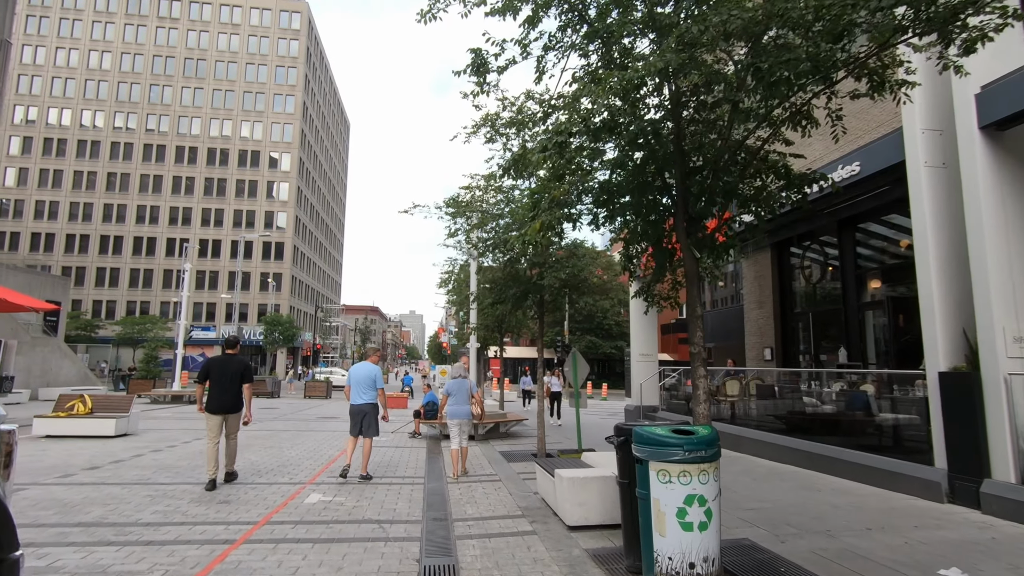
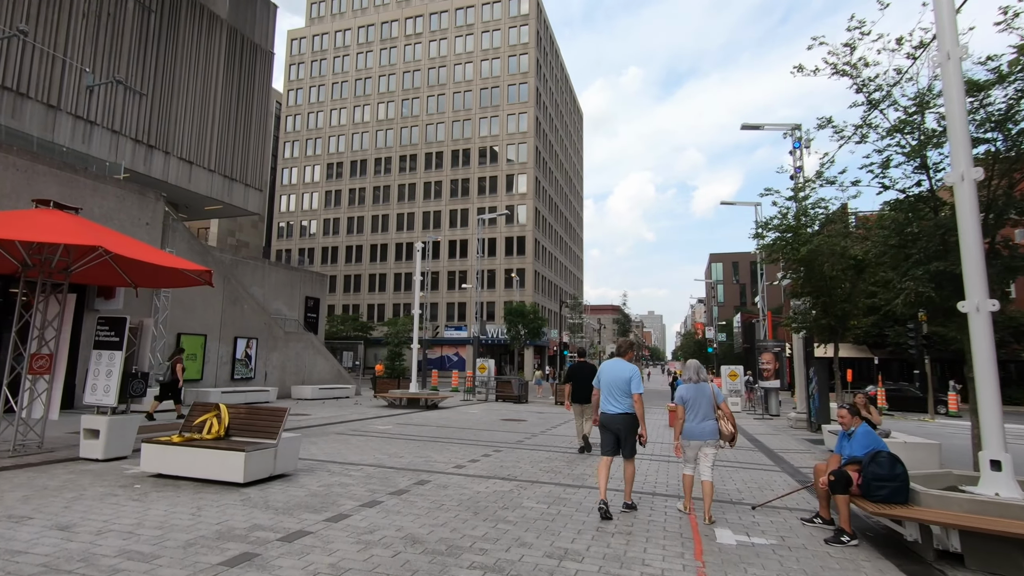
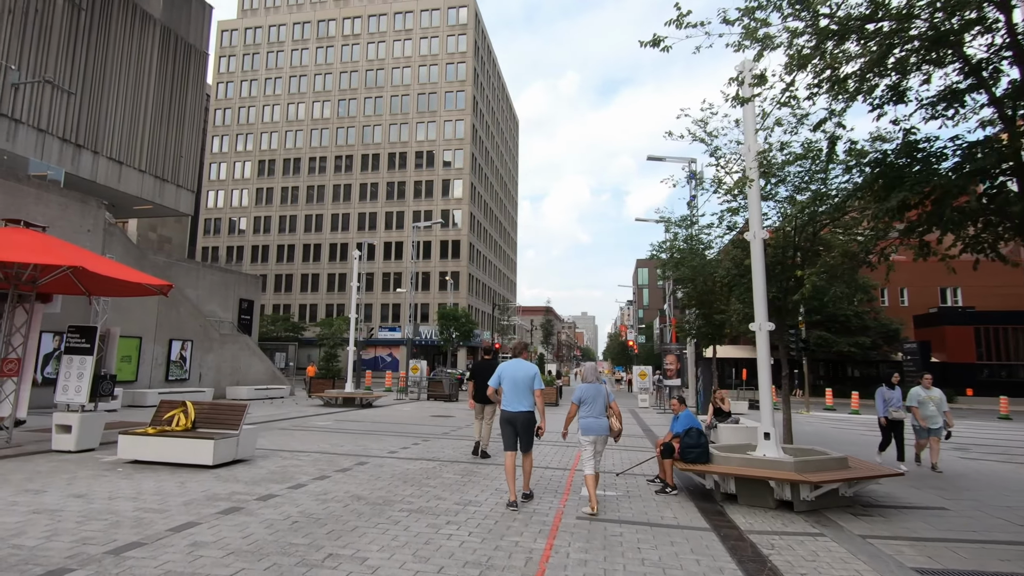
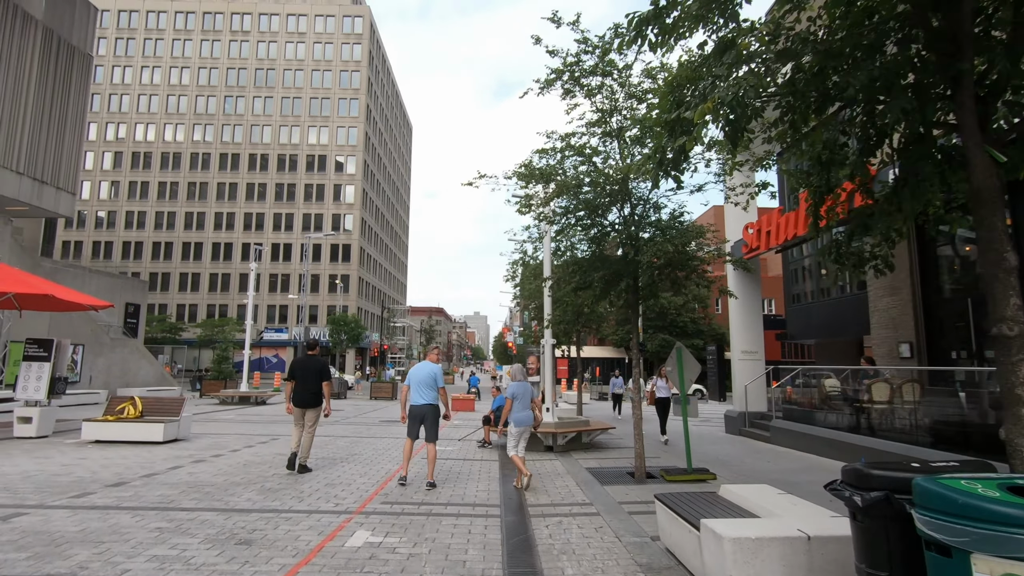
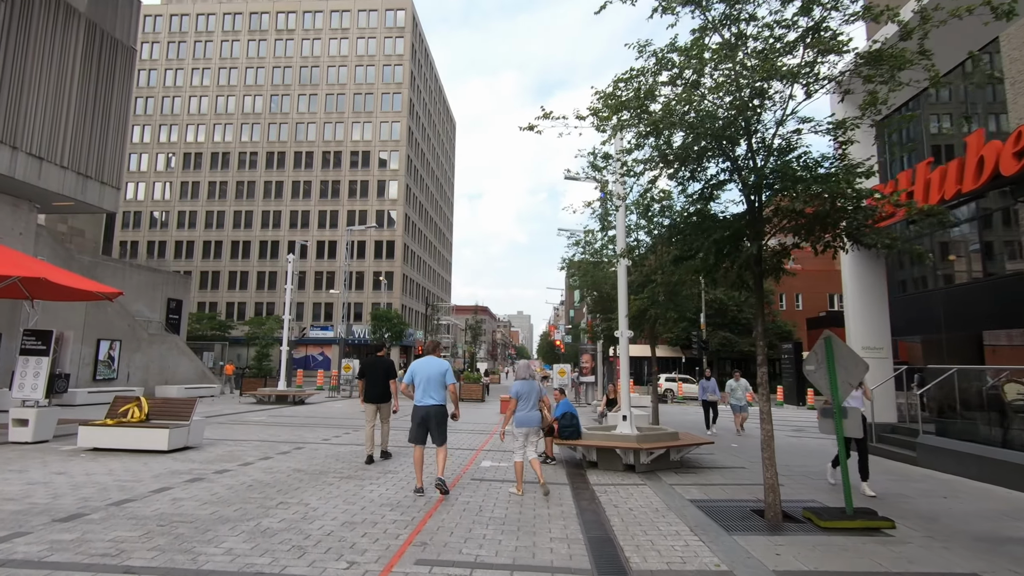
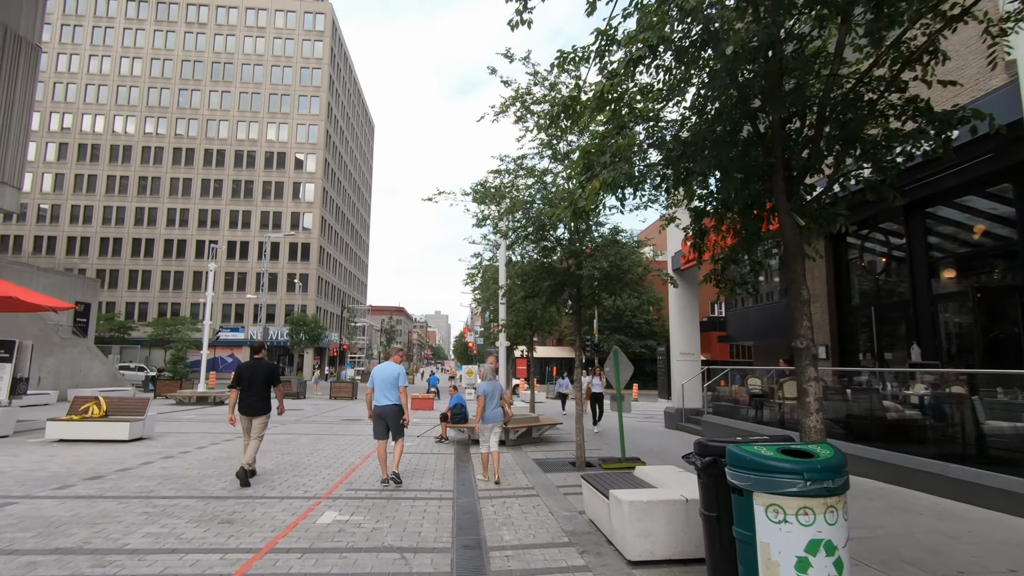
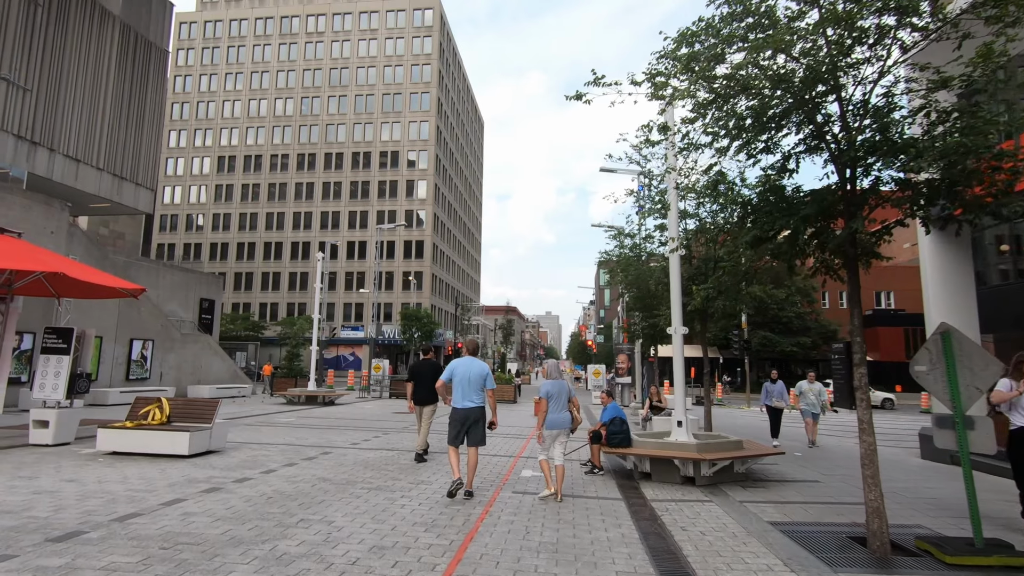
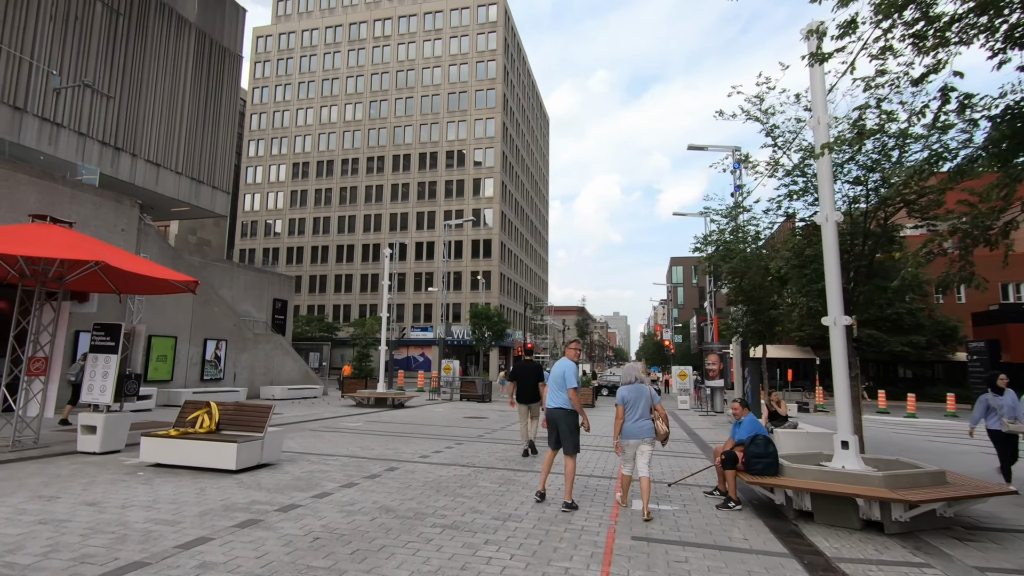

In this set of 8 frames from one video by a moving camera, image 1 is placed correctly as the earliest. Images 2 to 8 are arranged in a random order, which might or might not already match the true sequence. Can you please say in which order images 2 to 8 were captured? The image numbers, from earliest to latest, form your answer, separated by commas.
6, 4, 5, 7, 3, 8, 2
